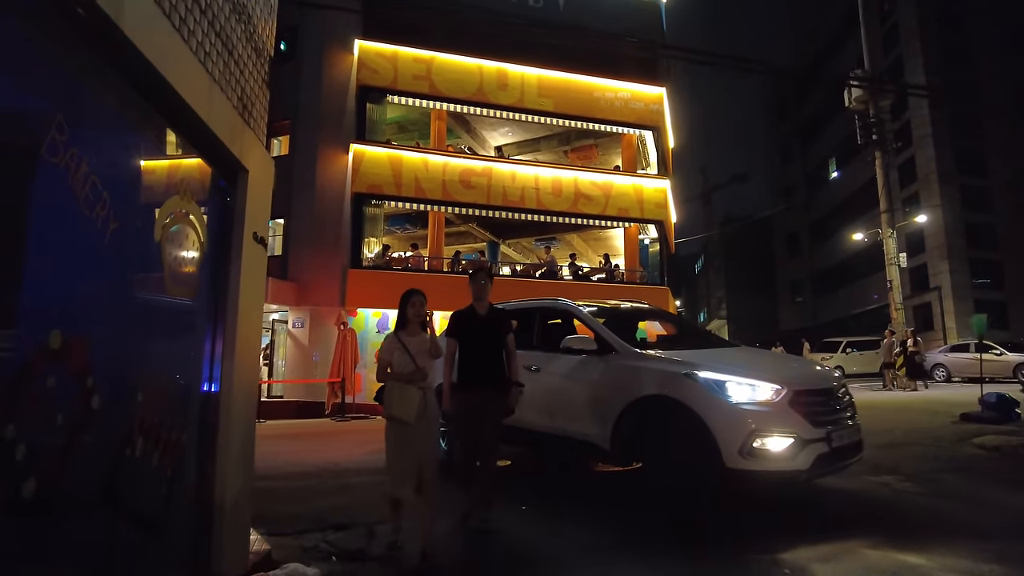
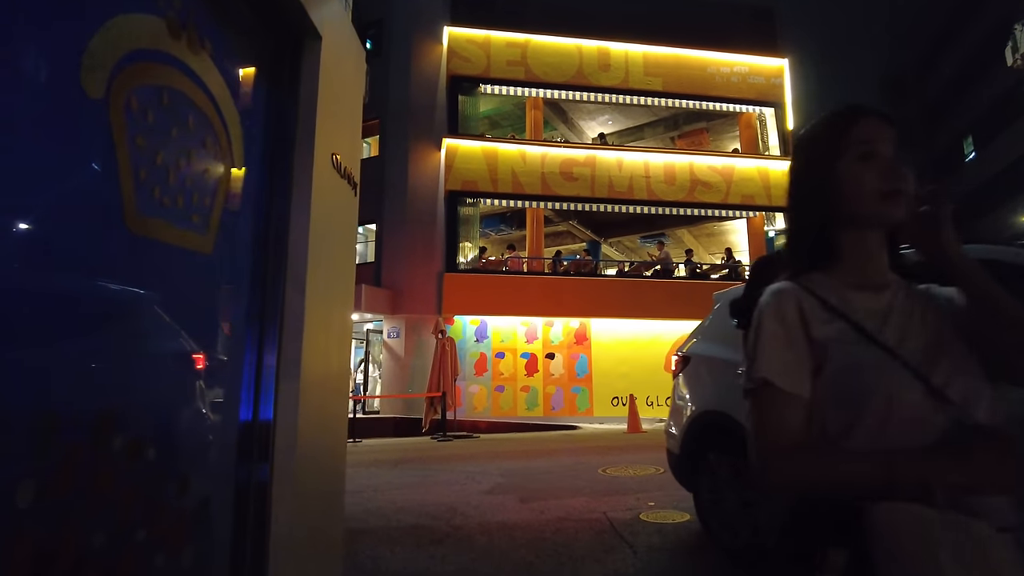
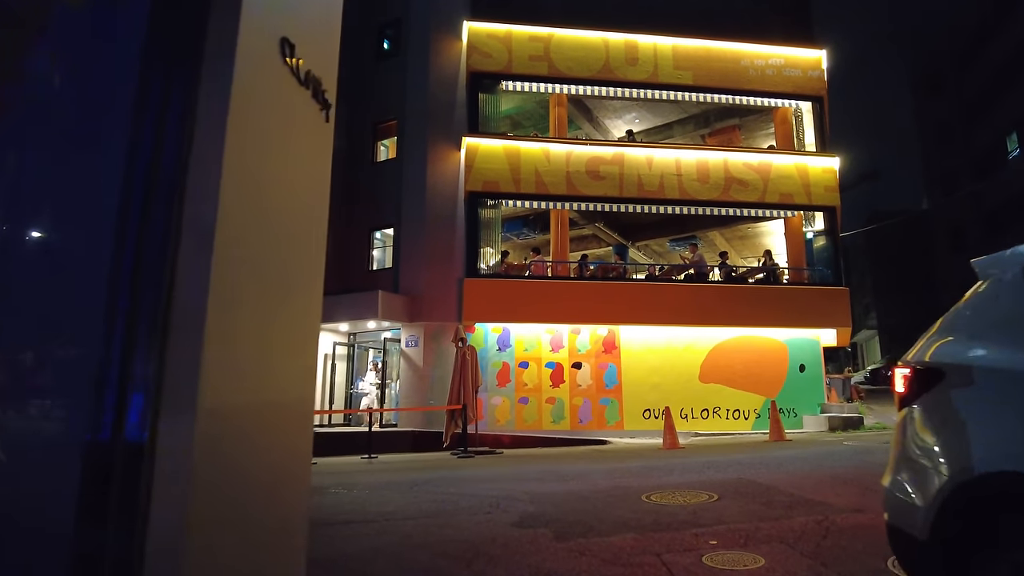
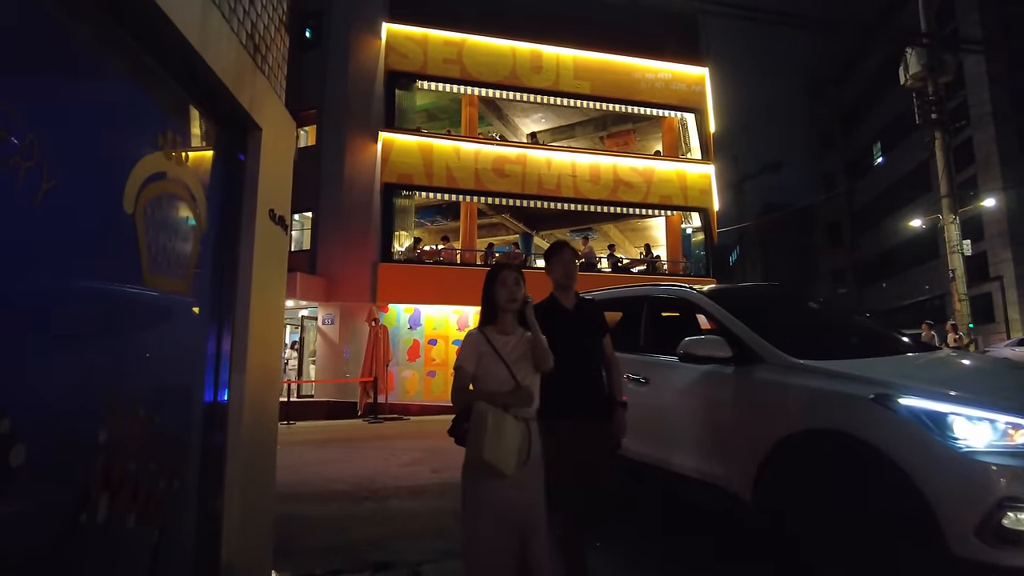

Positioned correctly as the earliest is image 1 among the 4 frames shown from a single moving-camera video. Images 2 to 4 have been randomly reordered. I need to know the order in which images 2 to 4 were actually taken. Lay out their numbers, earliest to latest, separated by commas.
4, 2, 3
